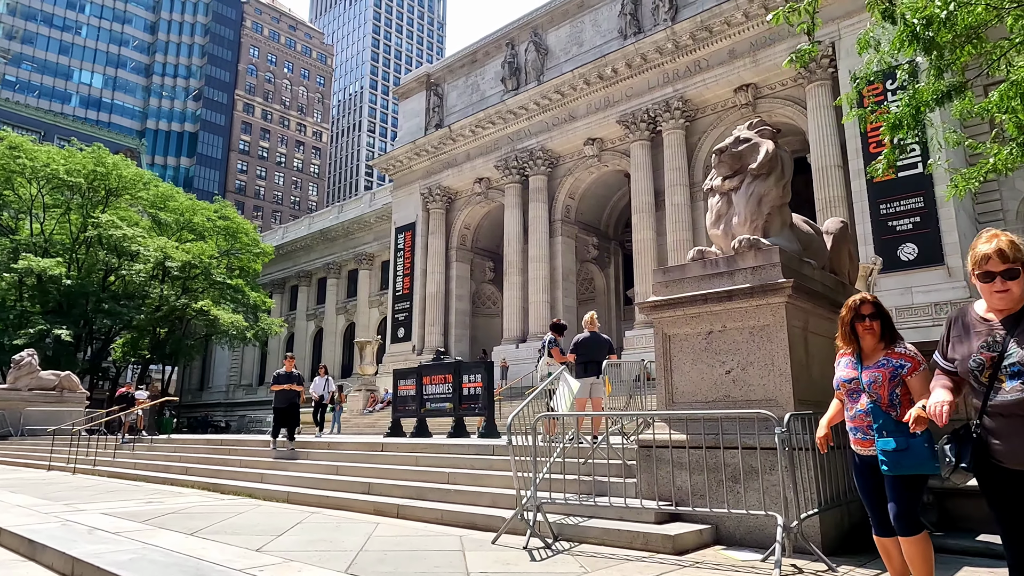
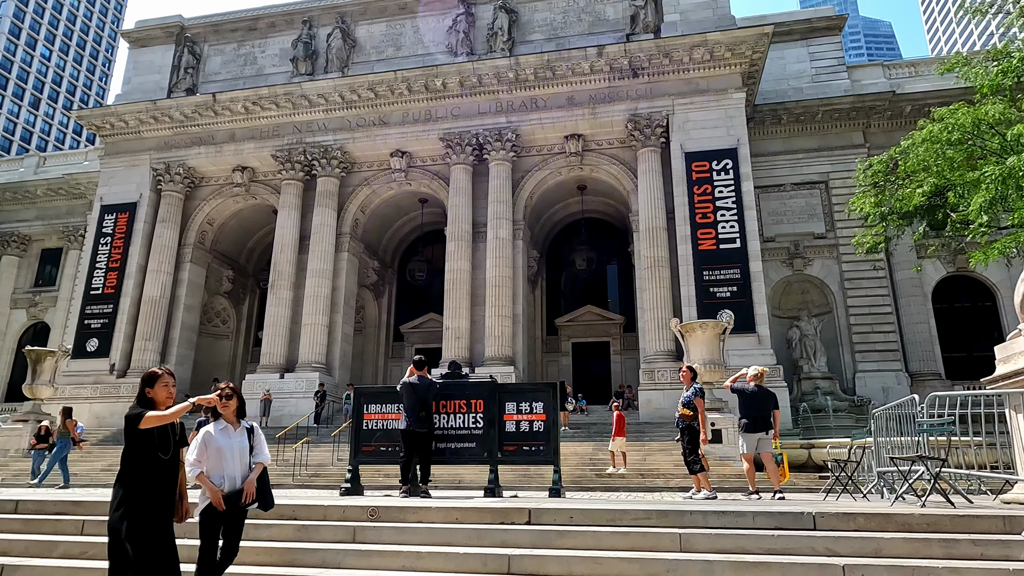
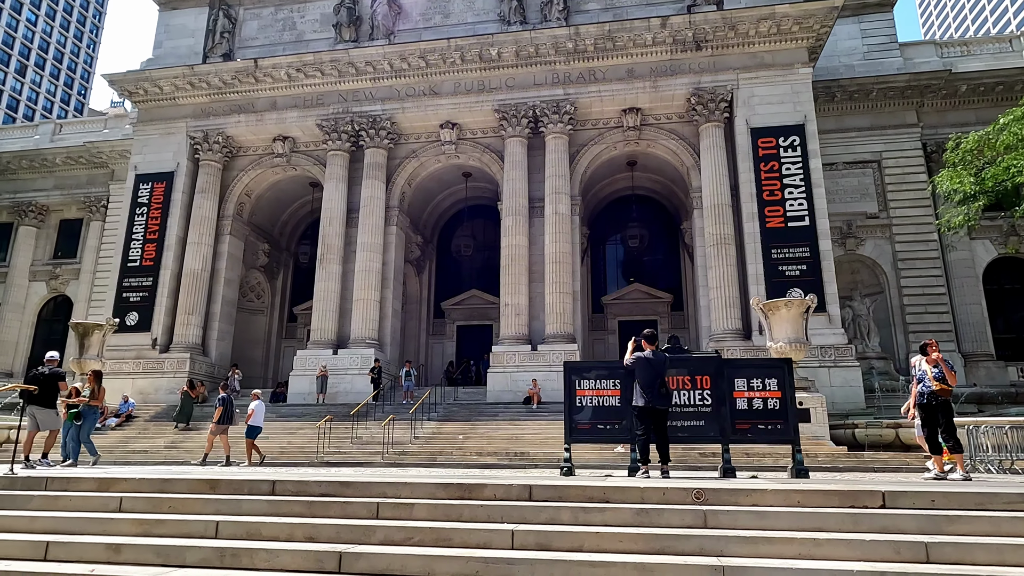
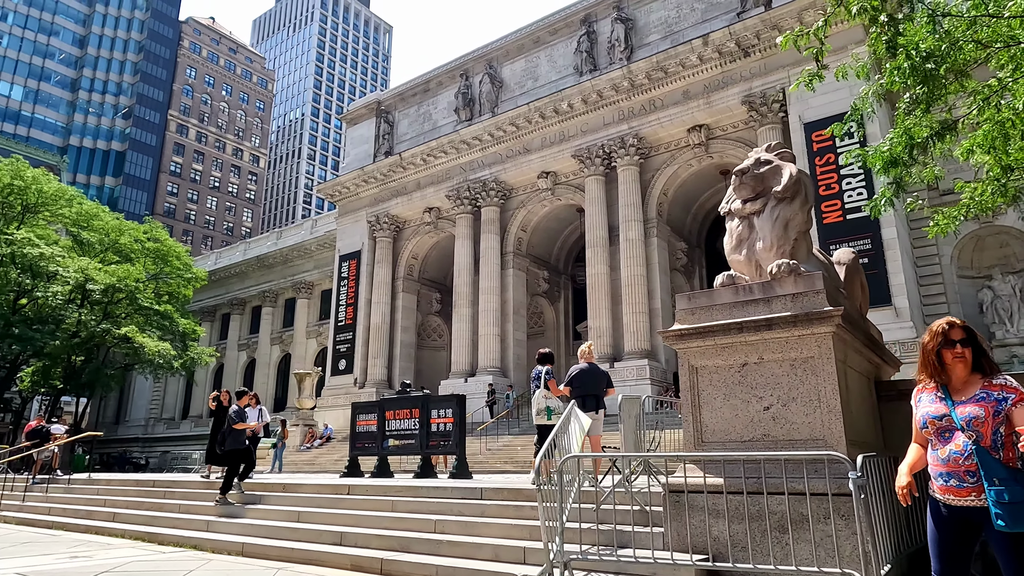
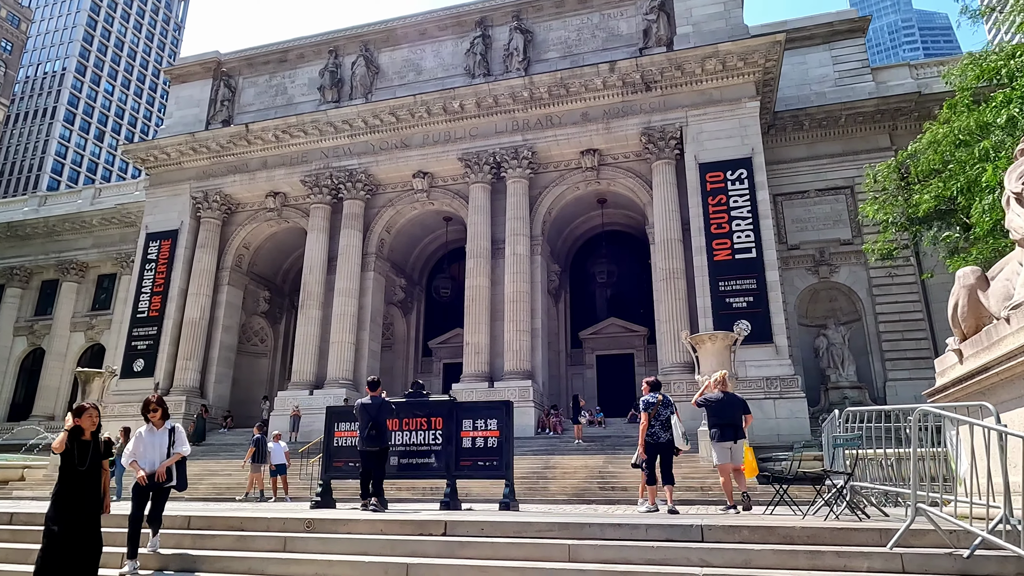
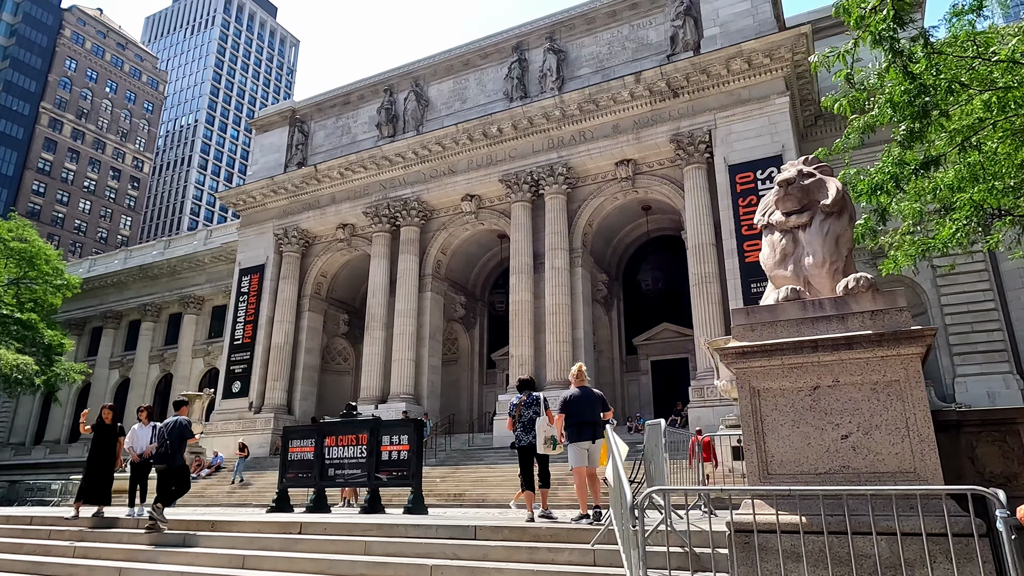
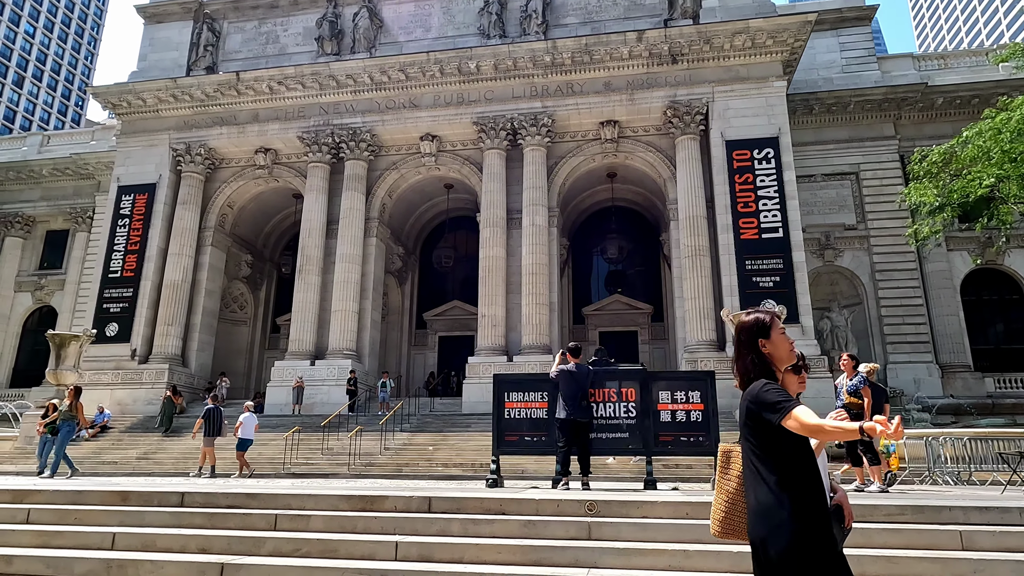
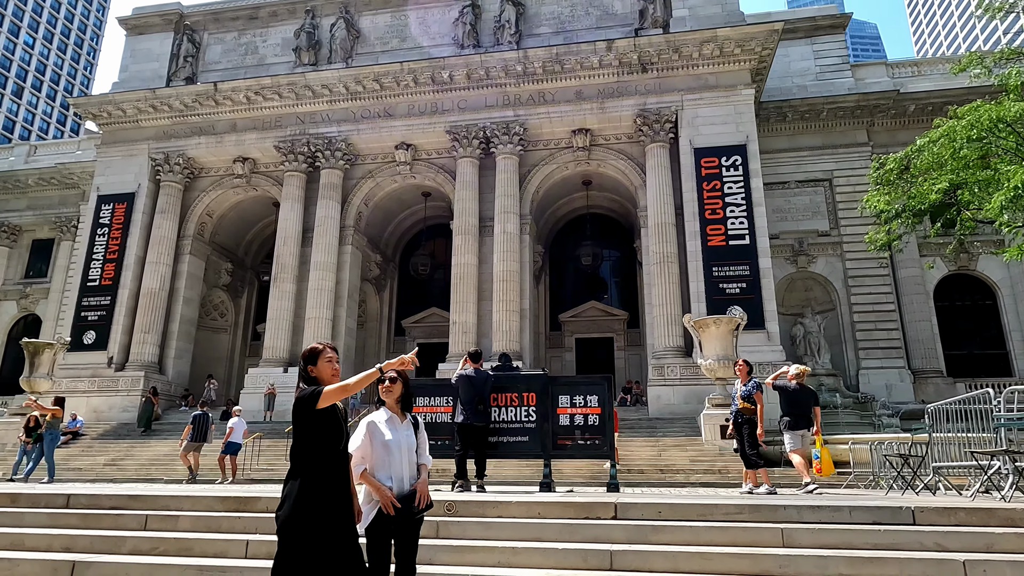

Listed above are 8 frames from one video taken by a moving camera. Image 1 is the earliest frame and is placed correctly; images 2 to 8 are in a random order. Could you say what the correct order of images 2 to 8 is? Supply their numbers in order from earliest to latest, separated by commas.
4, 6, 5, 2, 8, 7, 3
